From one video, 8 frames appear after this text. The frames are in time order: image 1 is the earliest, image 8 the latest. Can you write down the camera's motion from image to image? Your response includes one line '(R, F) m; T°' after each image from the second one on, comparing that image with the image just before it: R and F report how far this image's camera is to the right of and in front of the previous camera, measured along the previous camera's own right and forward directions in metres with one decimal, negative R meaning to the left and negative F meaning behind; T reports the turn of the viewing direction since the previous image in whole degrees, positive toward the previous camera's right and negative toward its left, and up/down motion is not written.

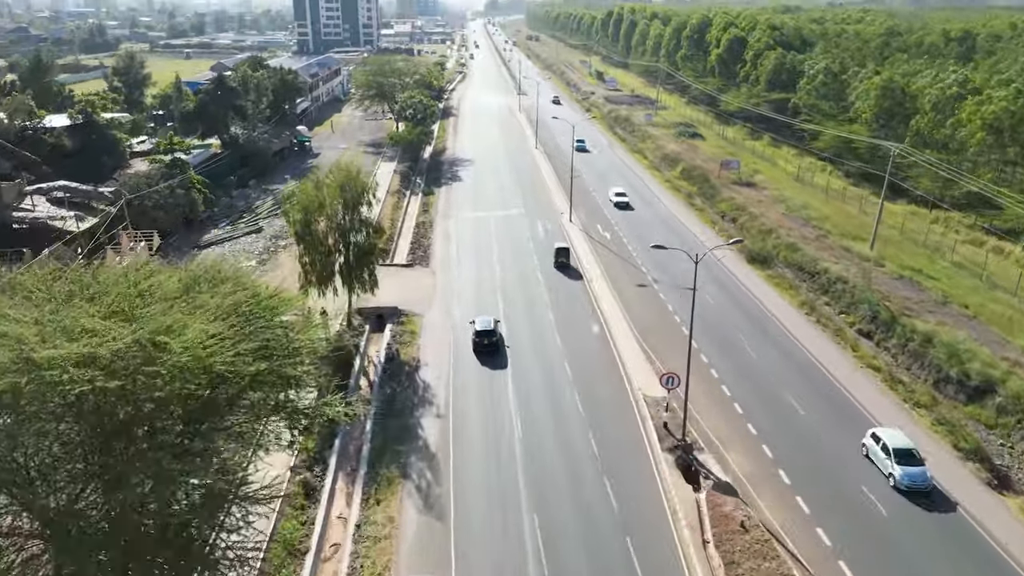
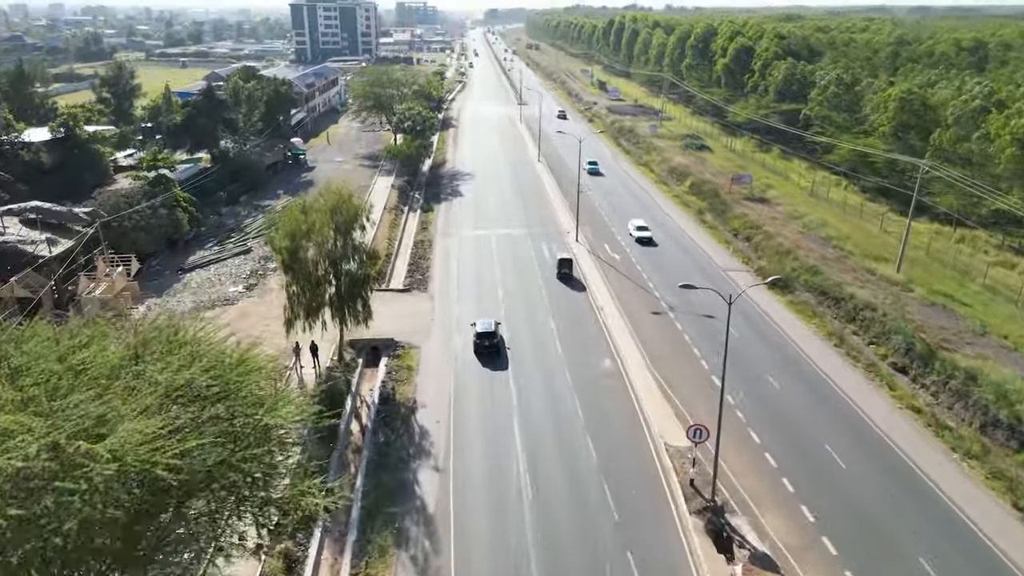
(-0.3, +2.7) m; 0°
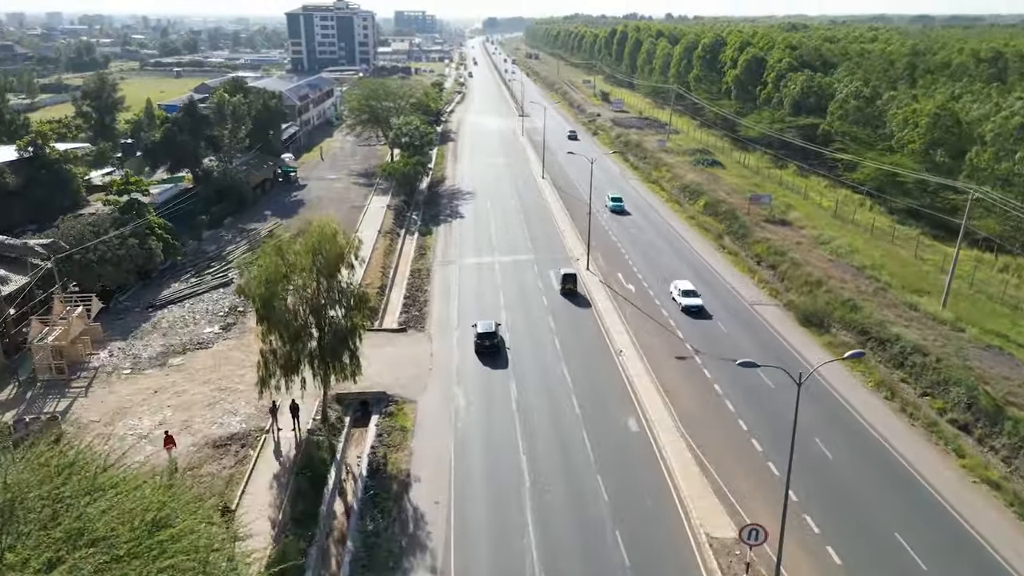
(-0.4, +4.0) m; 0°
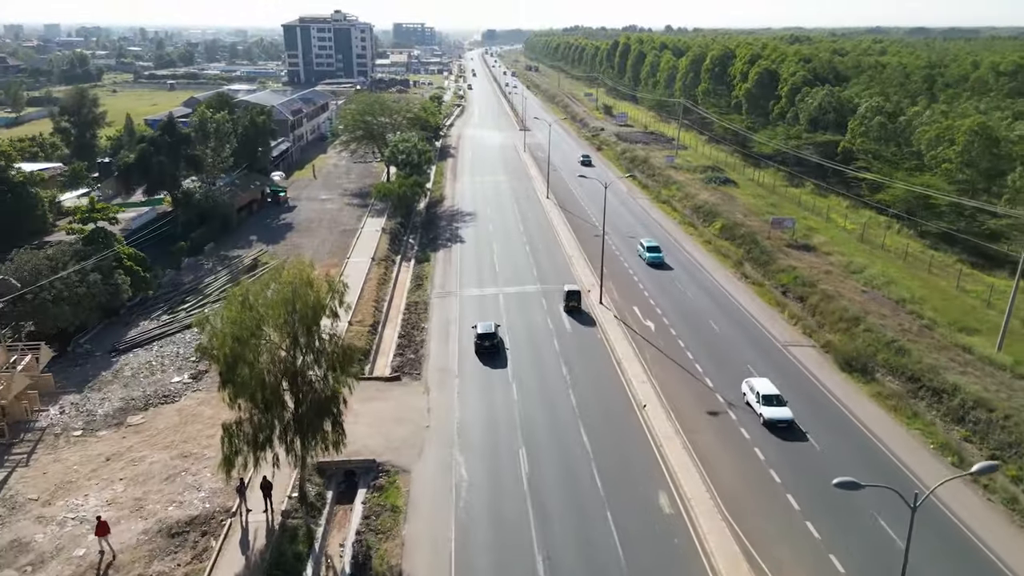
(-0.4, +4.0) m; 0°
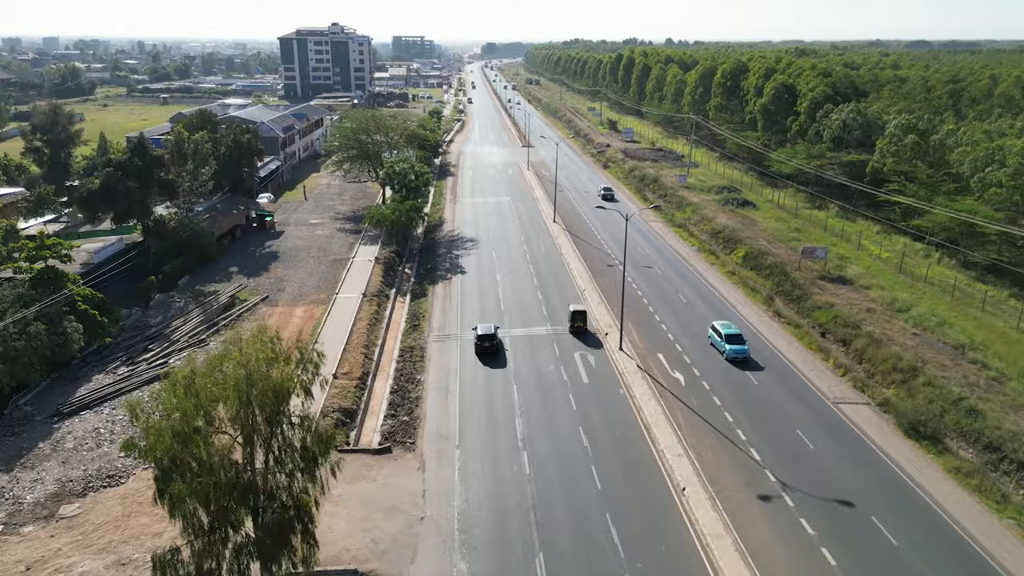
(-0.5, +4.7) m; 0°
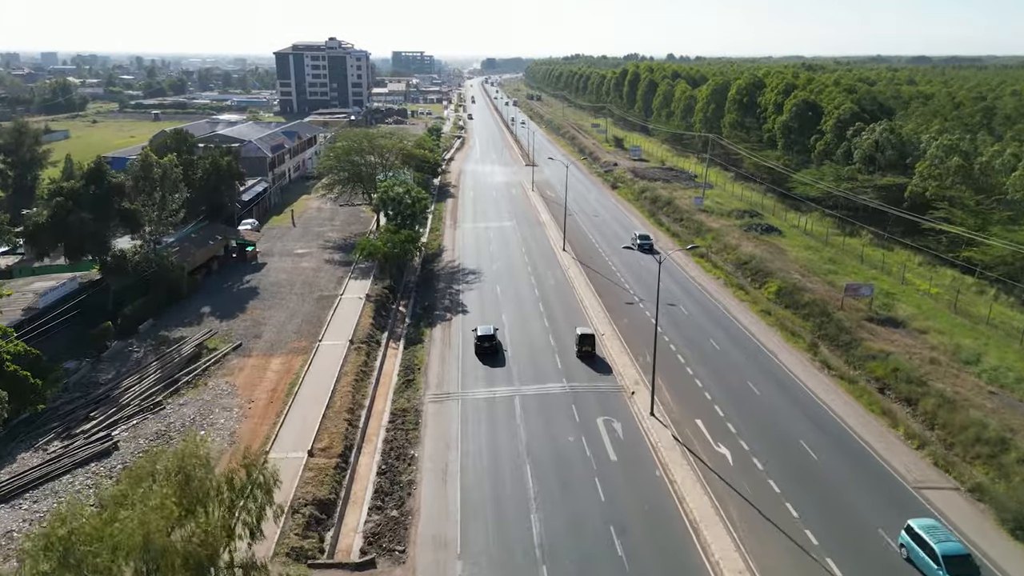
(-0.5, +5.4) m; 0°
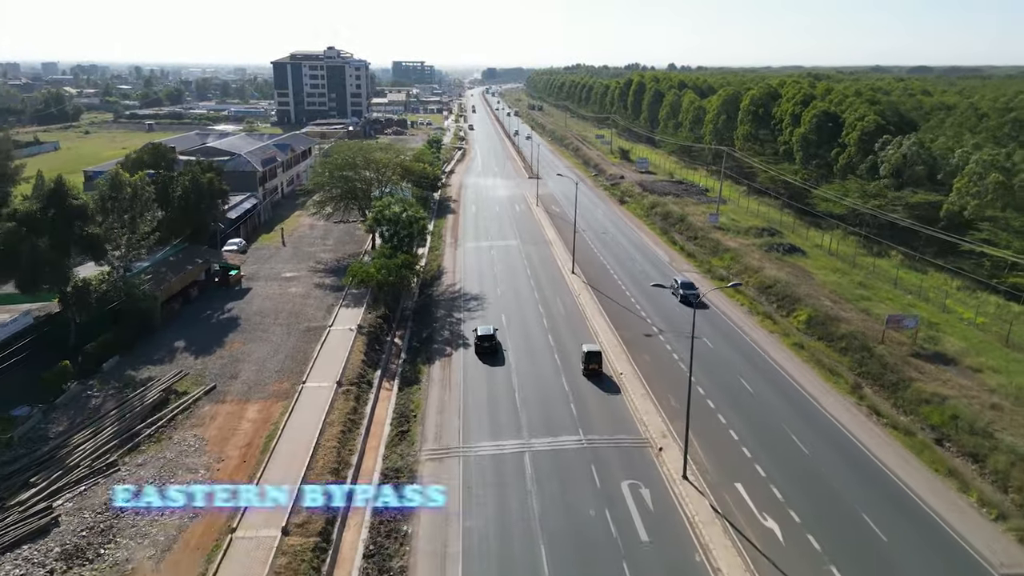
(-0.4, +4.1) m; 0°
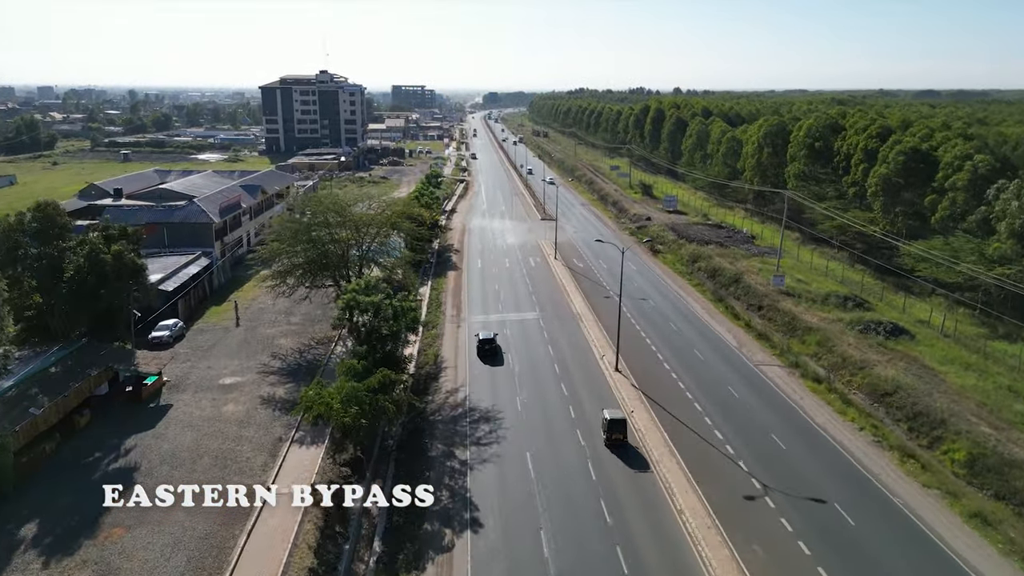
(-1.3, +13.4) m; 0°
